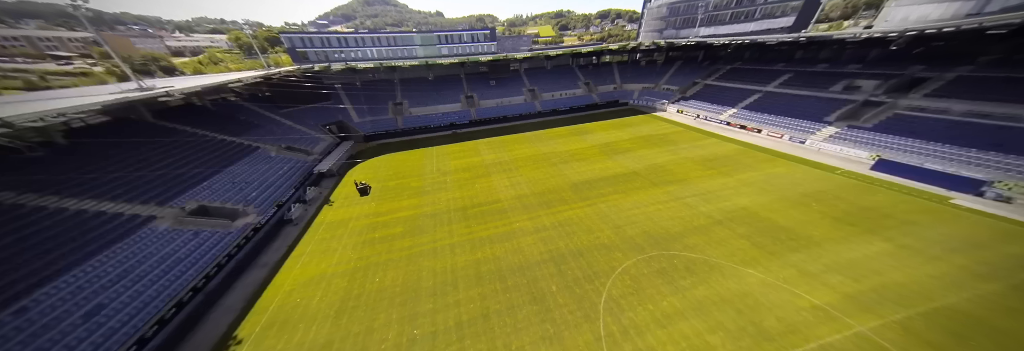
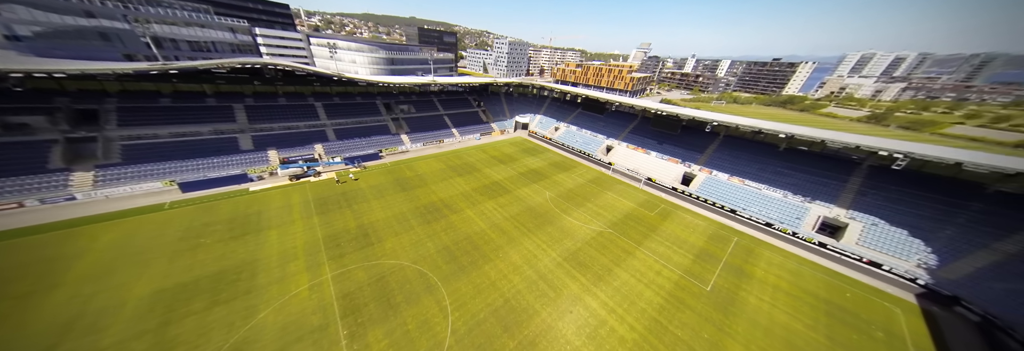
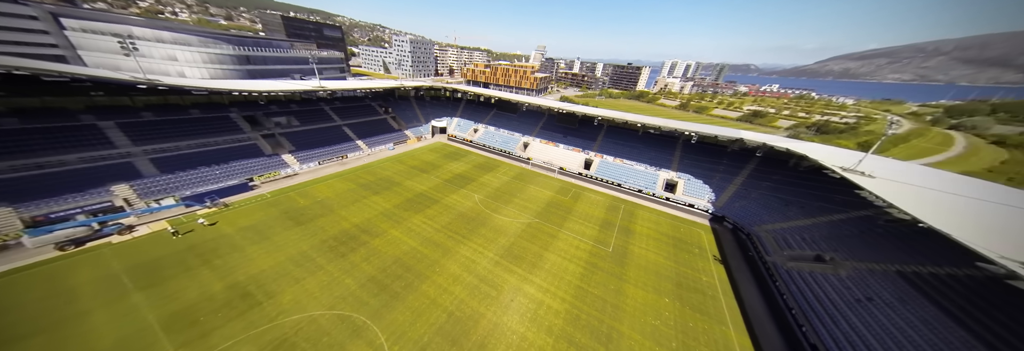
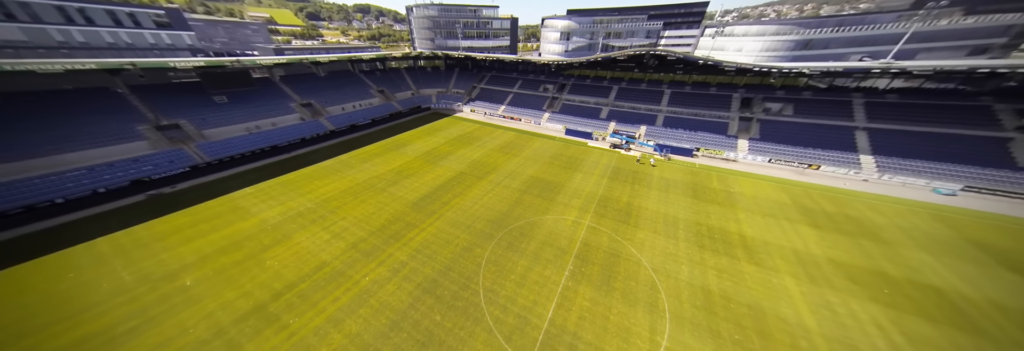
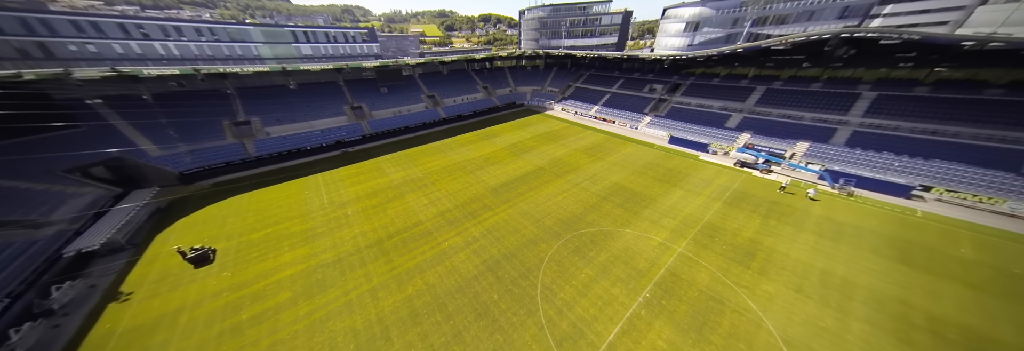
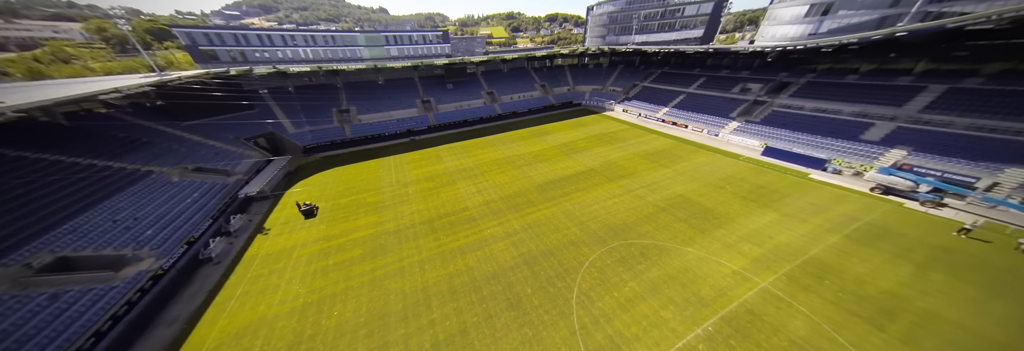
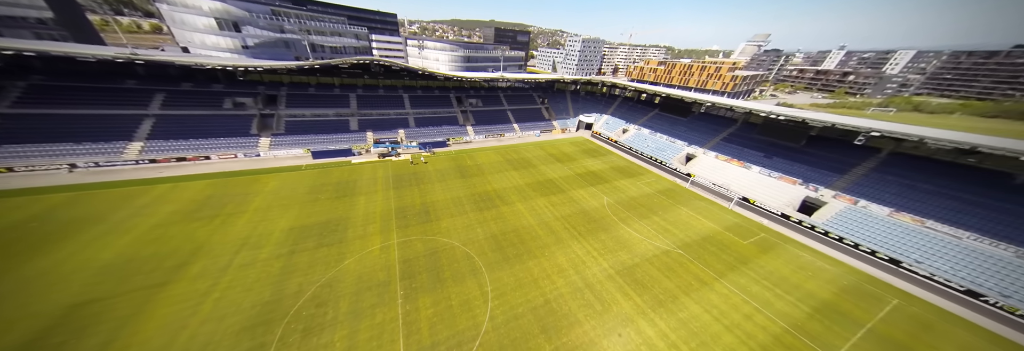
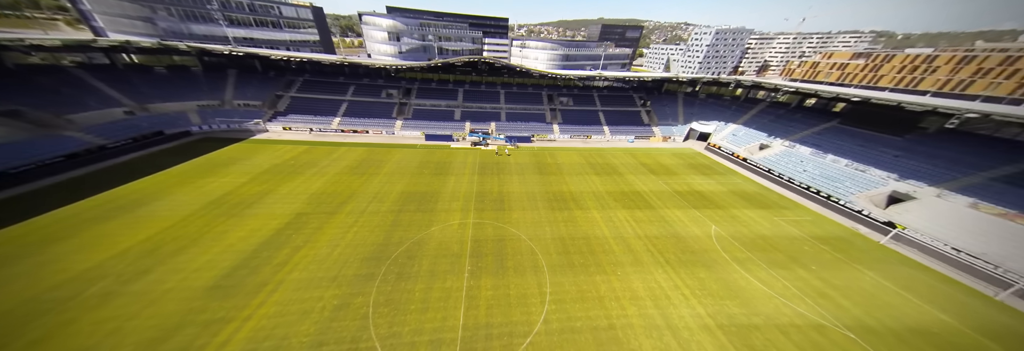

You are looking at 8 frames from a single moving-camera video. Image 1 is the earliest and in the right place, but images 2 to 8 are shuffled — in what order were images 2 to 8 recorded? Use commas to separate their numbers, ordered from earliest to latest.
6, 5, 4, 8, 7, 2, 3
